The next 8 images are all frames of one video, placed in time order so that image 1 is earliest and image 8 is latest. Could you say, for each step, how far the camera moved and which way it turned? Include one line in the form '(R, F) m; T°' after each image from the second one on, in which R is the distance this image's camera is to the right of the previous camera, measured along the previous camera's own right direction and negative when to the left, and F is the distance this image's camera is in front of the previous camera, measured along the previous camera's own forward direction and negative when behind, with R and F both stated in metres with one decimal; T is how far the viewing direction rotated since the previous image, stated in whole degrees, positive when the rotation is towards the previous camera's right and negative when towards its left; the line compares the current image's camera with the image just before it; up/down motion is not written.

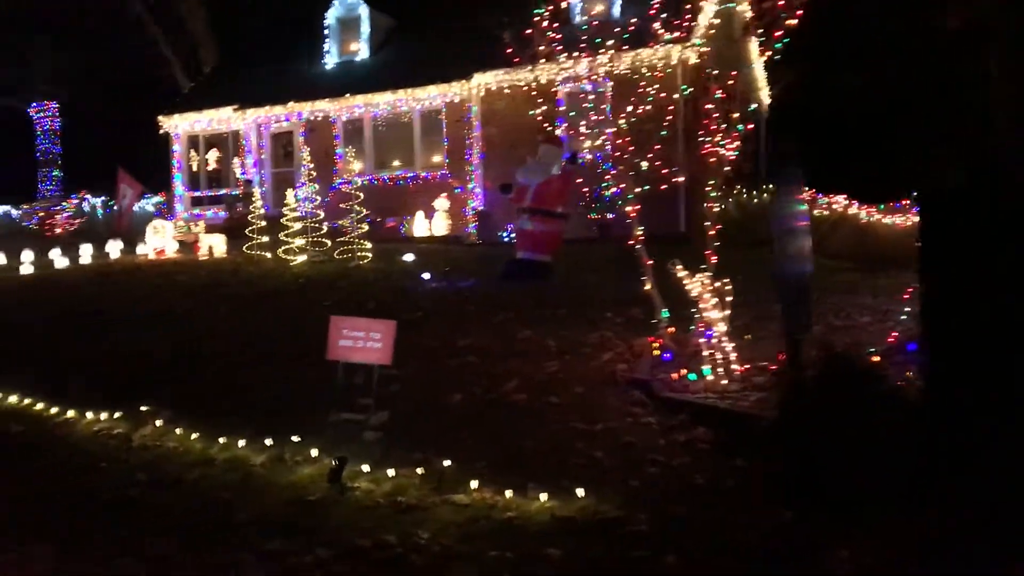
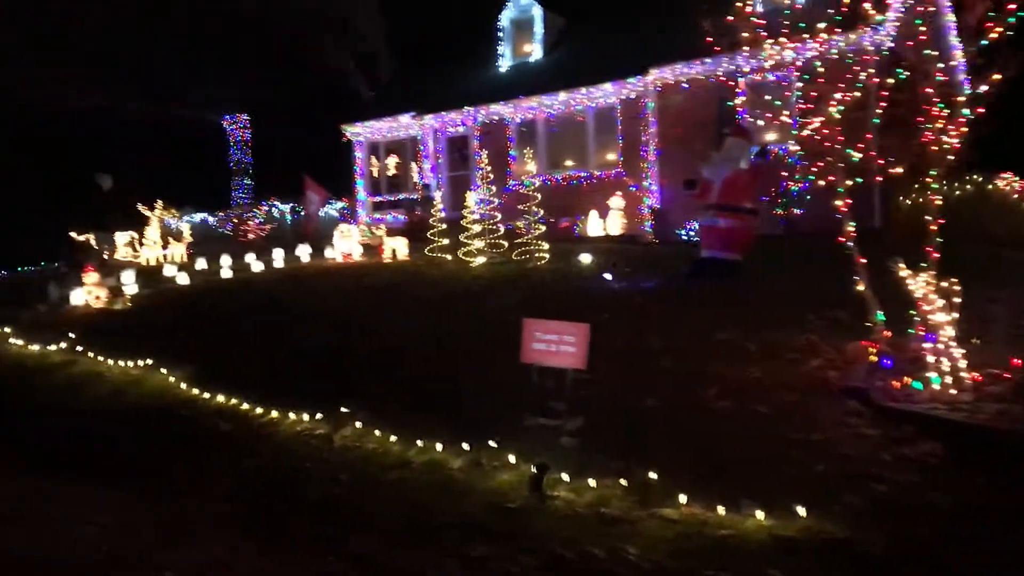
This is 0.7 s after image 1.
(-0.2, +0.2) m; -10°
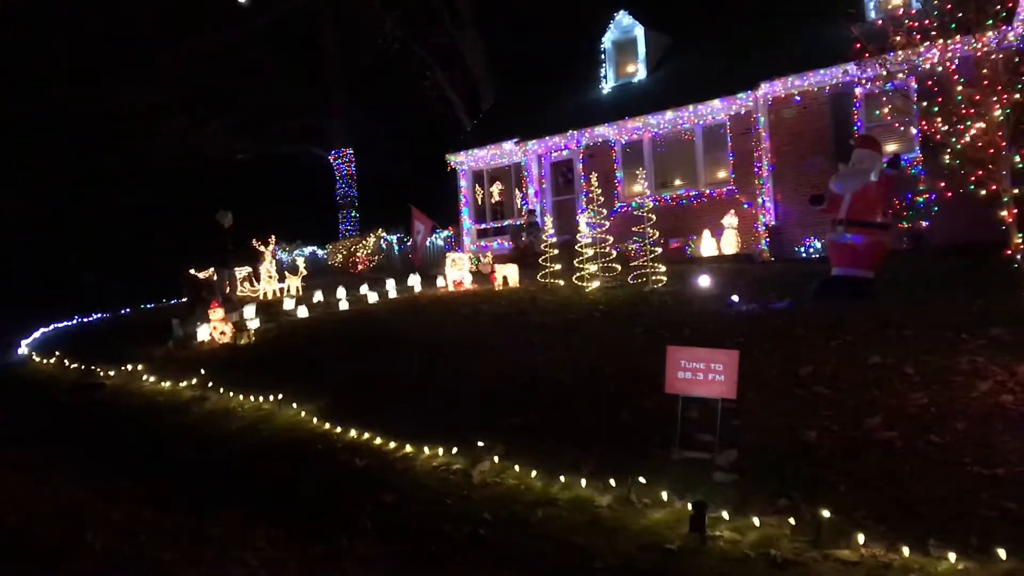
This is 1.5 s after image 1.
(-0.3, +0.2) m; -6°
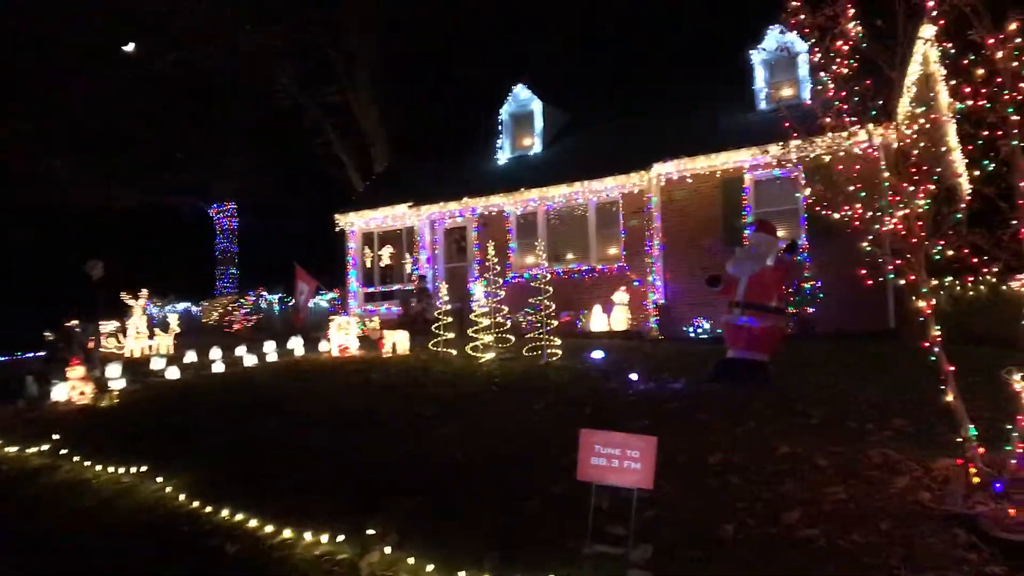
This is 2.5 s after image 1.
(-0.2, +0.5) m; +7°
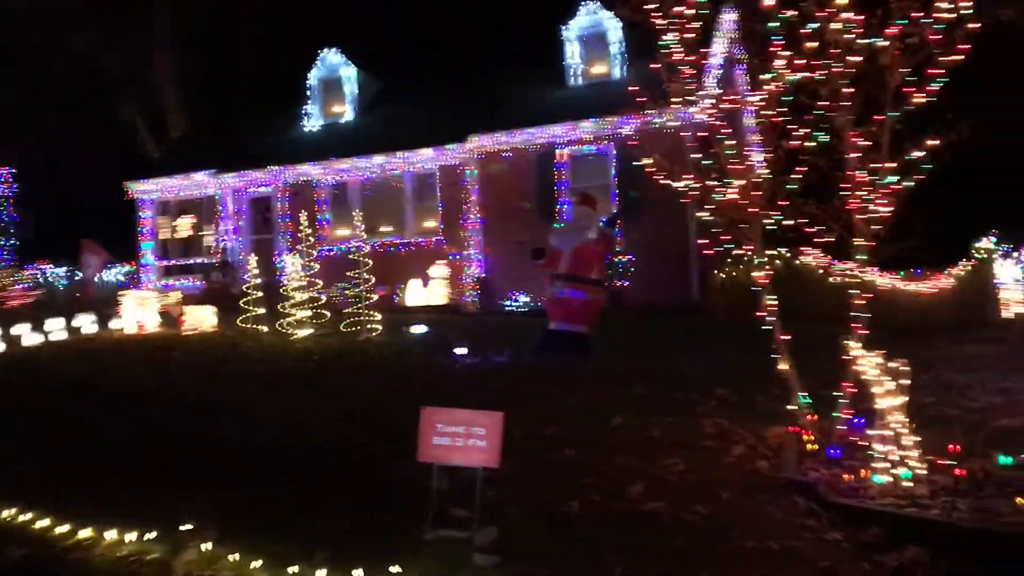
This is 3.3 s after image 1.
(-0.2, +0.4) m; +12°
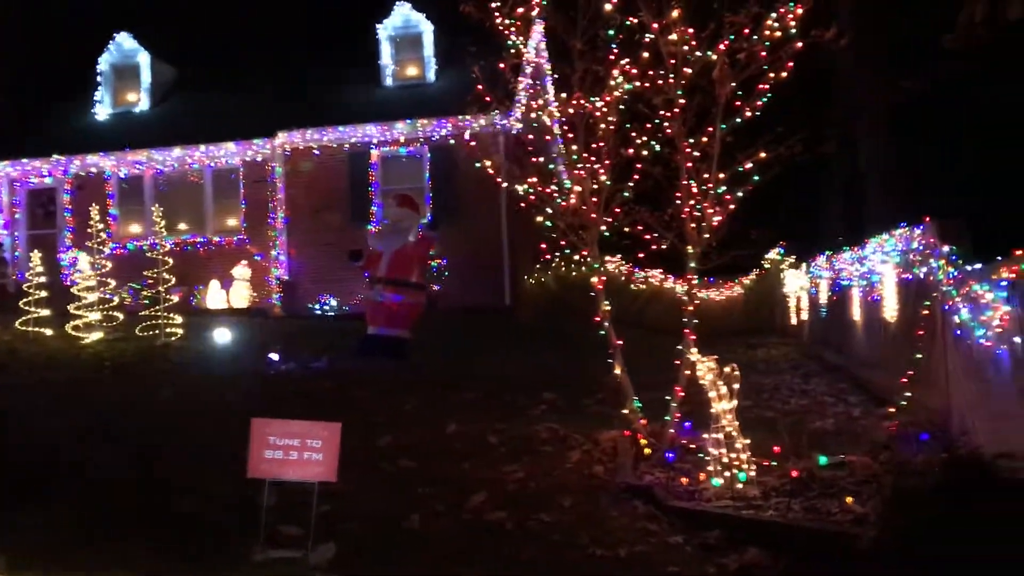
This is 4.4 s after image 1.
(-0.2, +0.3) m; +12°
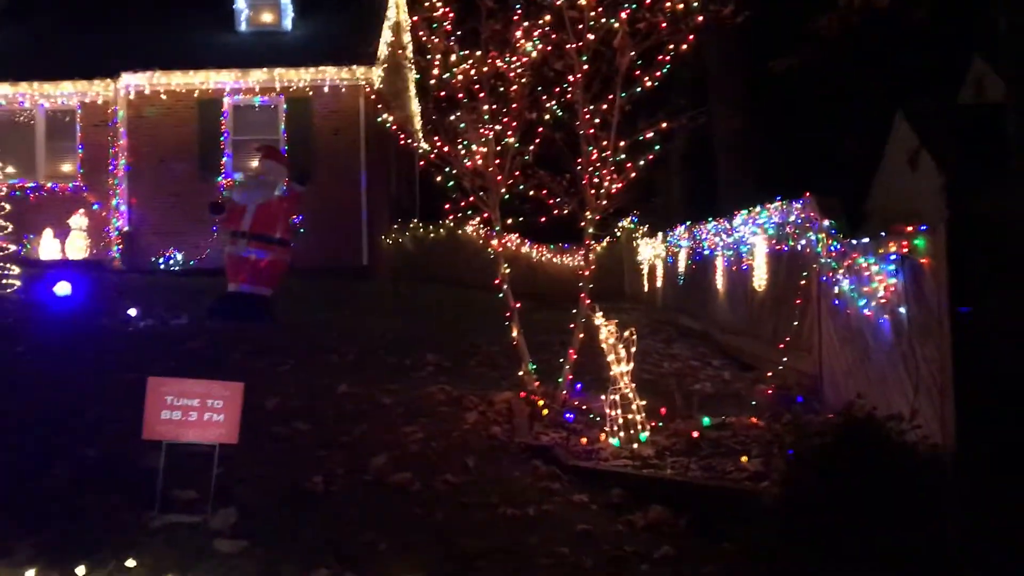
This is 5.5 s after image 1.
(-0.4, +0.1) m; +10°
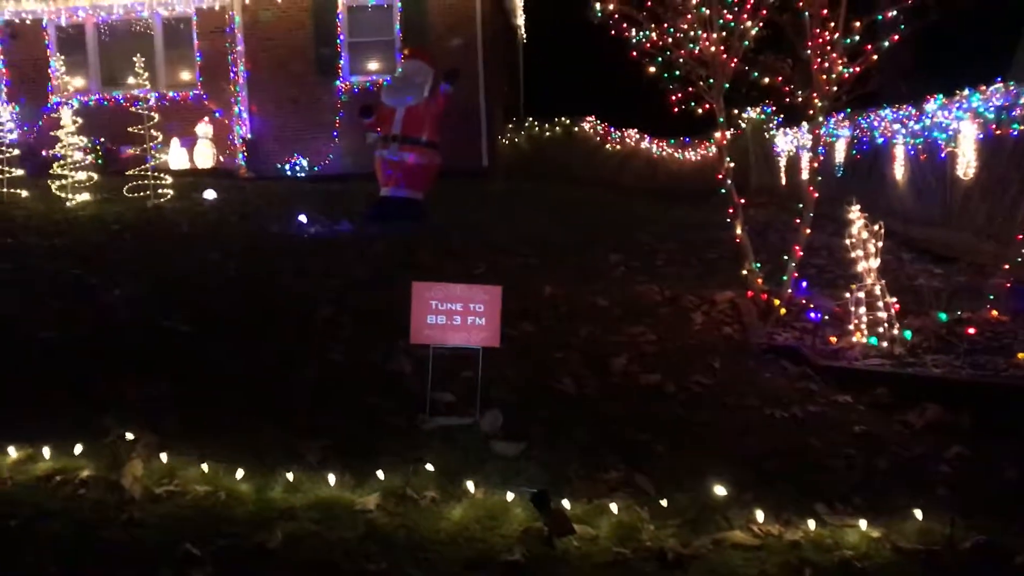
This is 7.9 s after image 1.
(-1.0, +0.2) m; -4°
